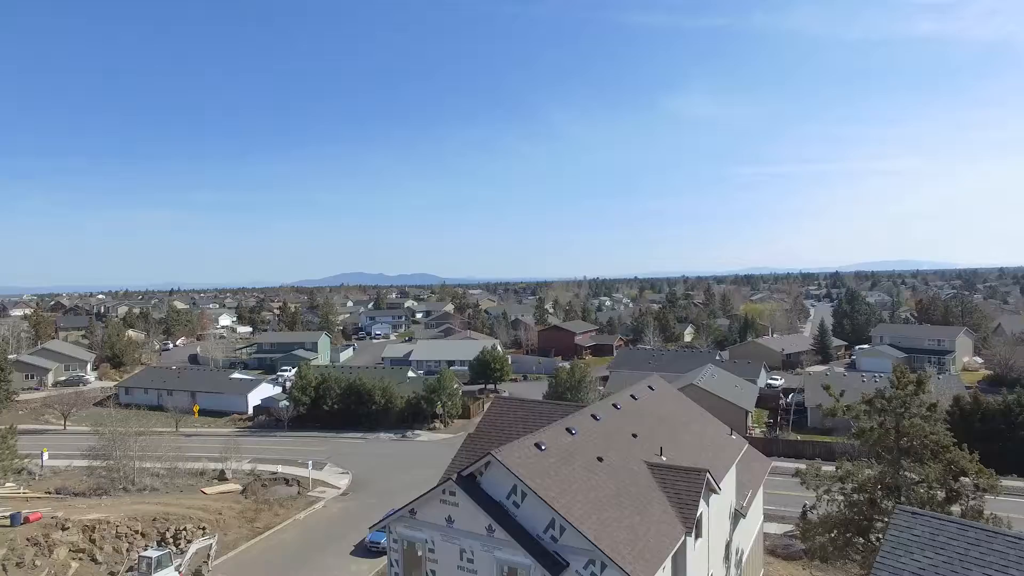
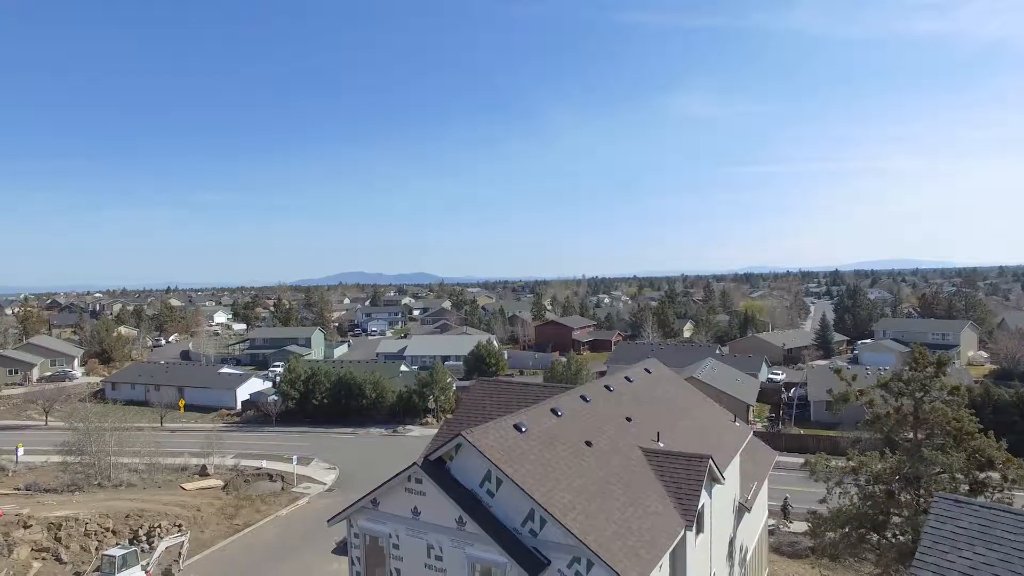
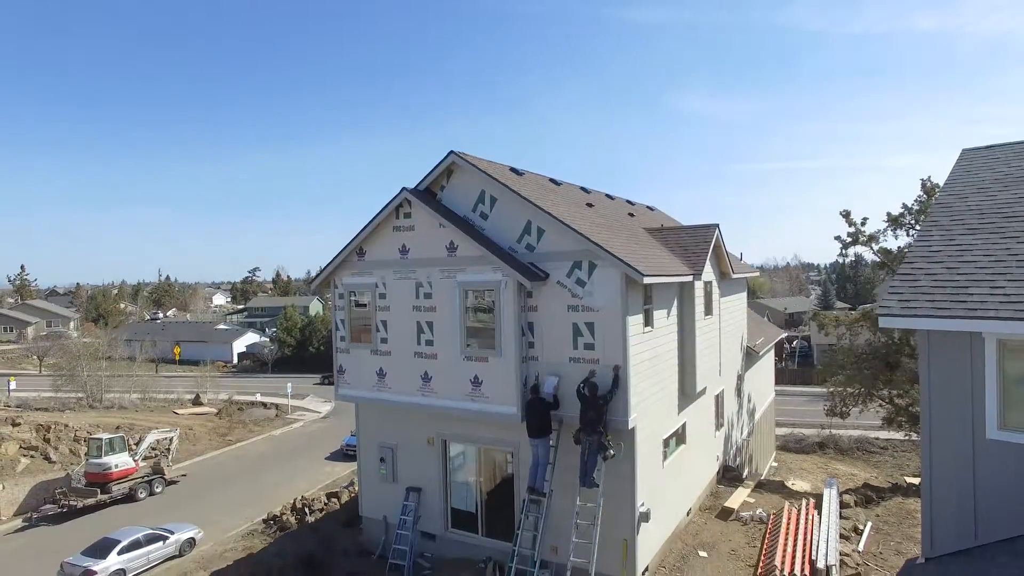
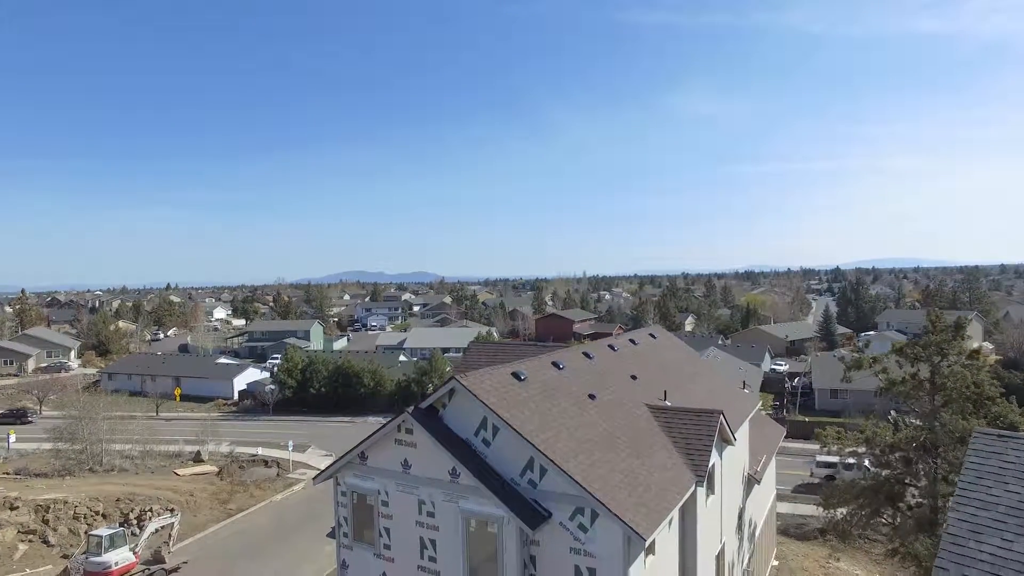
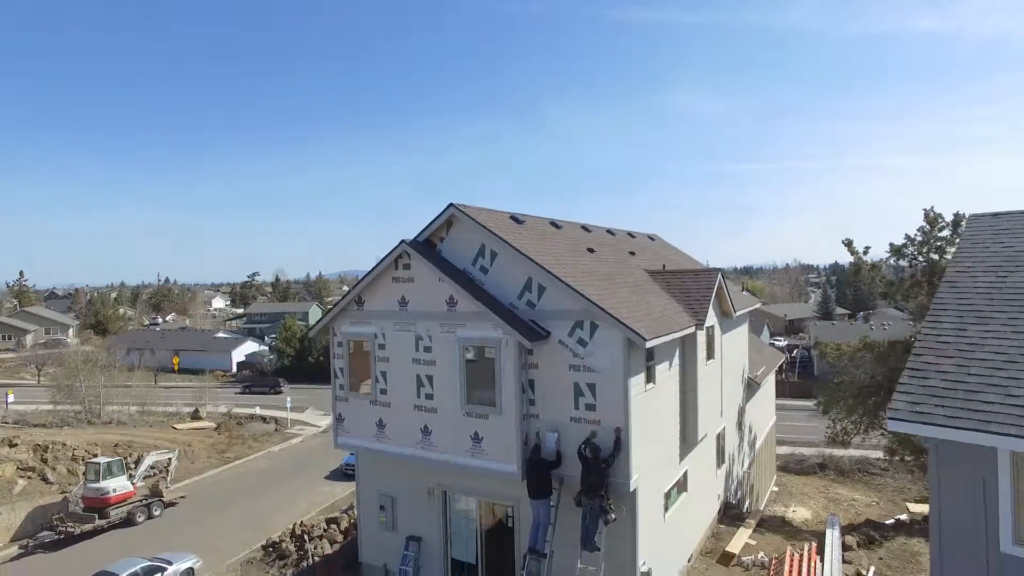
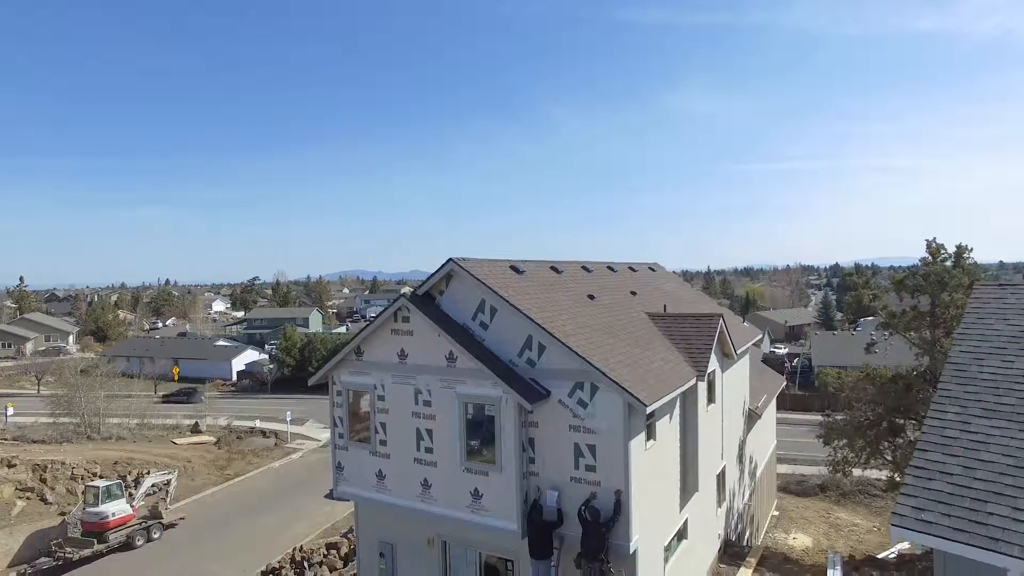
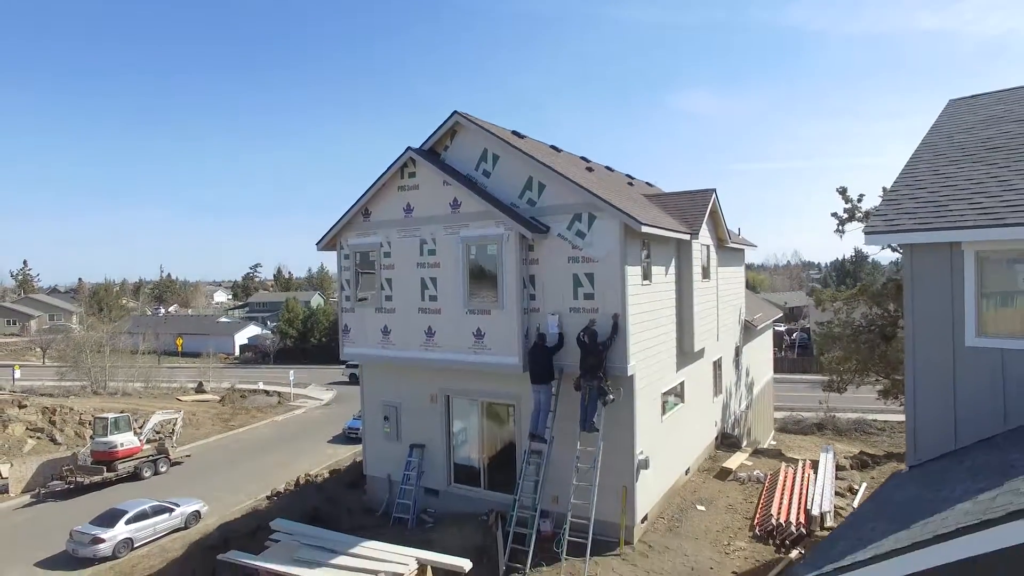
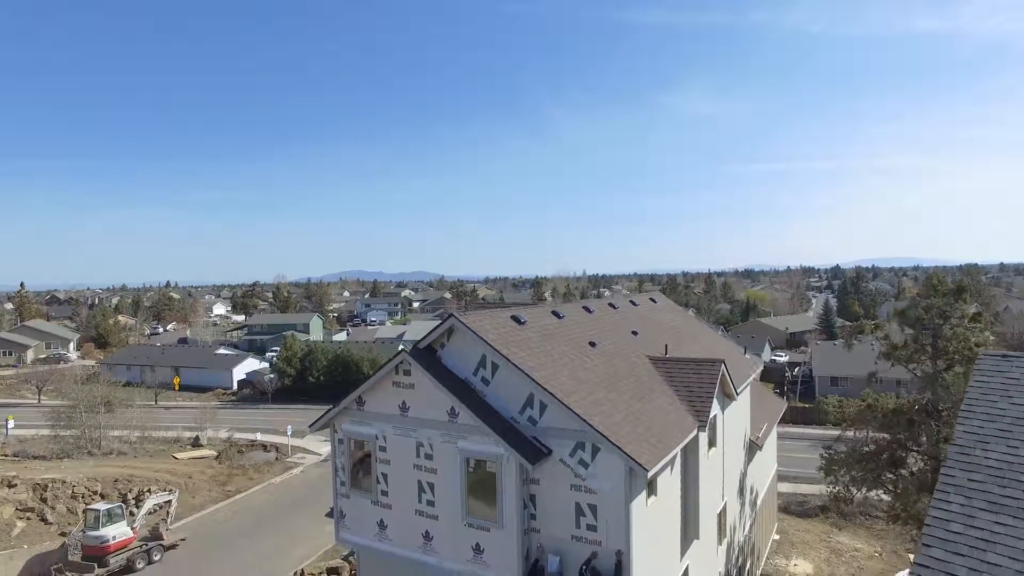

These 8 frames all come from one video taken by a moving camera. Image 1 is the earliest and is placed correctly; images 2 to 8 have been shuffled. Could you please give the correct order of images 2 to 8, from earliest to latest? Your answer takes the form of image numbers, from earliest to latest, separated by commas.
2, 4, 8, 6, 5, 3, 7
